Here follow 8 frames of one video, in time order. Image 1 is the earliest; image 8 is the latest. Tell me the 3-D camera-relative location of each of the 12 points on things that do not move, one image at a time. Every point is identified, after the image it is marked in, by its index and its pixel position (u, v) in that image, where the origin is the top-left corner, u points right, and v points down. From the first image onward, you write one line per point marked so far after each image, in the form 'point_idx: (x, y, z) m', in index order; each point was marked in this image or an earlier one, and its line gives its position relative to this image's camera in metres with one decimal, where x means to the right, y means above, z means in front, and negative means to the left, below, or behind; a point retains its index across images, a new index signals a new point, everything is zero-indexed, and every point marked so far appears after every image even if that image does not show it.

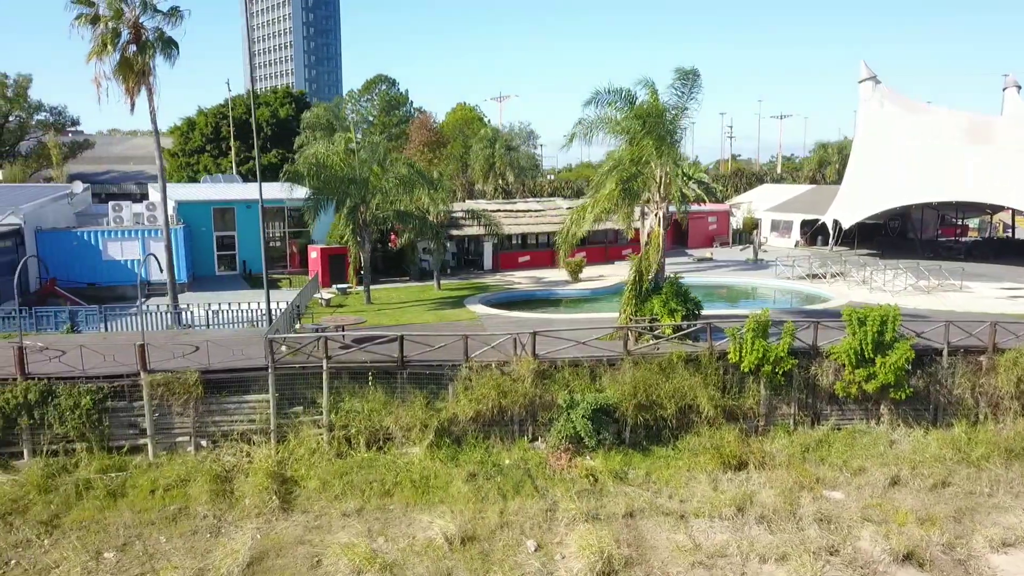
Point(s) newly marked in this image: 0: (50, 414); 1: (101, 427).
0: (-8.7, -2.4, +15.2) m
1: (-7.9, -2.7, +15.4) m
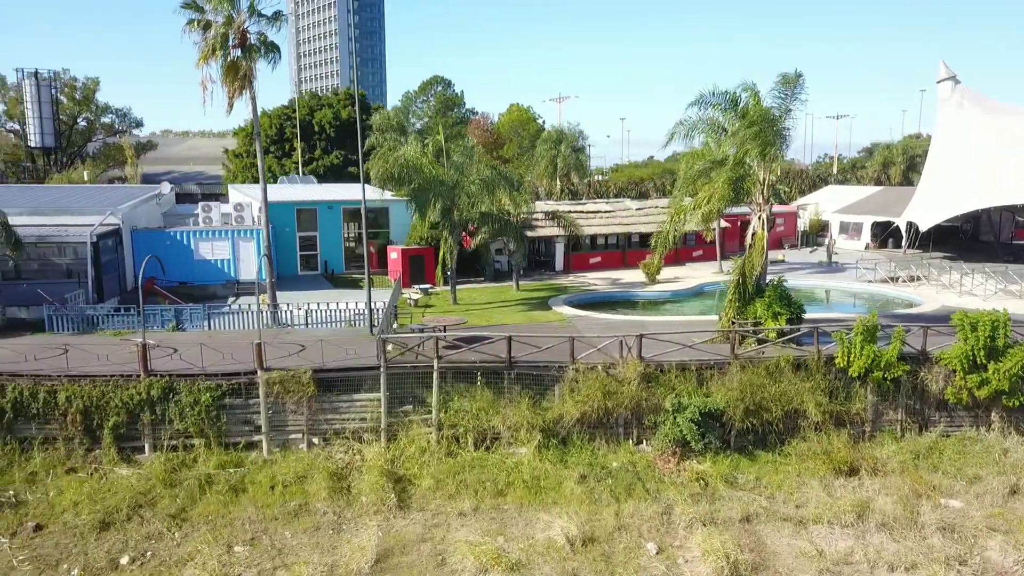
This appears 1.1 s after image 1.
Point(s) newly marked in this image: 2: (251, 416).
0: (-6.6, -2.3, +15.6) m
1: (-5.8, -2.7, +15.8) m
2: (-5.2, -2.5, +16.0) m
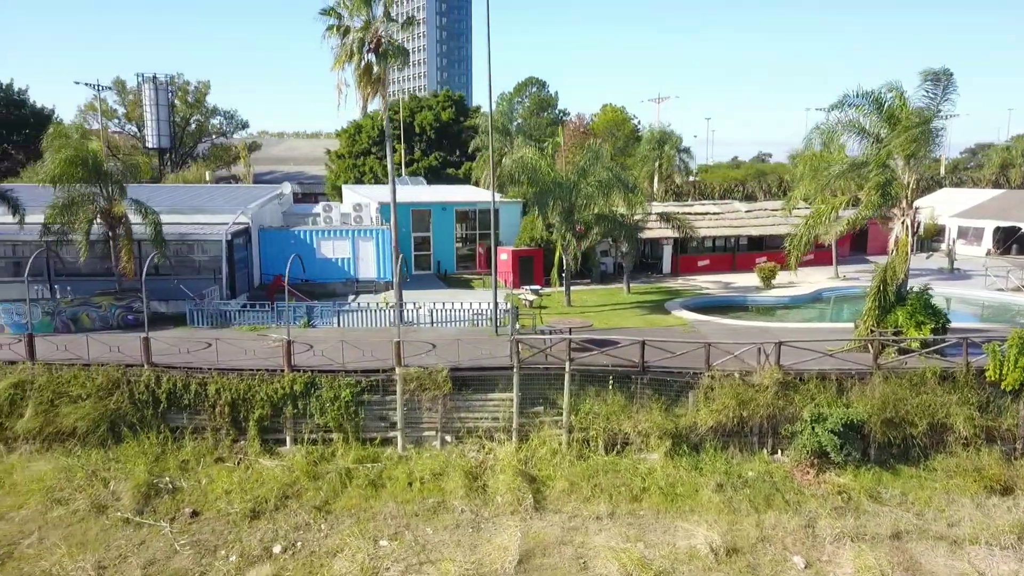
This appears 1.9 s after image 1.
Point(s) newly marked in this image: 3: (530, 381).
0: (-4.0, -2.3, +16.1) m
1: (-3.1, -2.6, +16.2) m
2: (-2.5, -2.5, +16.3) m
3: (+0.4, -1.9, +16.1) m
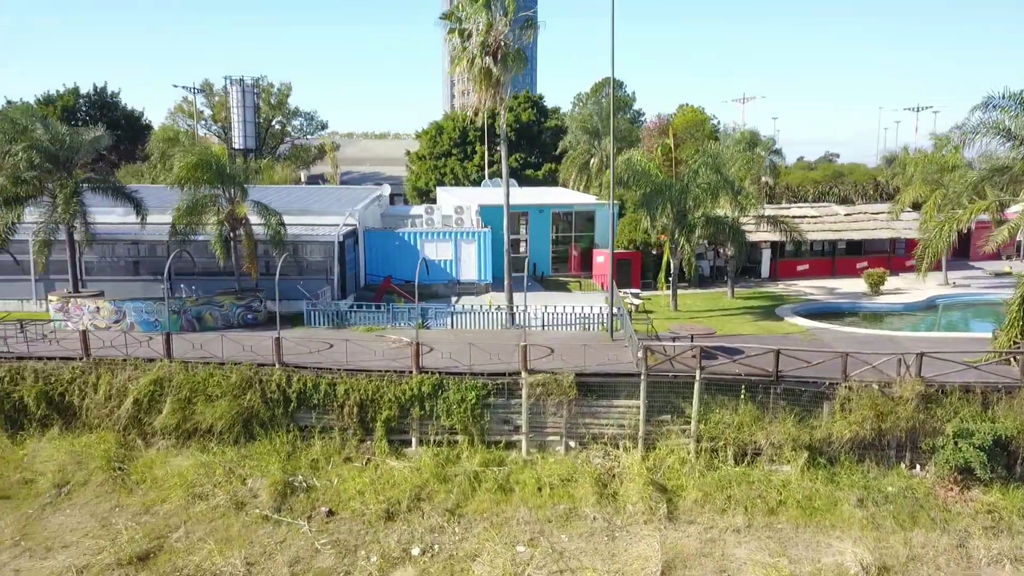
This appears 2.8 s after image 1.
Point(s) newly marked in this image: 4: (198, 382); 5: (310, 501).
0: (-1.5, -2.4, +16.2) m
1: (-0.6, -2.7, +16.2) m
2: (0.0, -2.6, +16.3) m
3: (+2.9, -2.0, +15.9) m
4: (-6.4, -1.9, +16.4) m
5: (-3.7, -3.9, +14.9) m
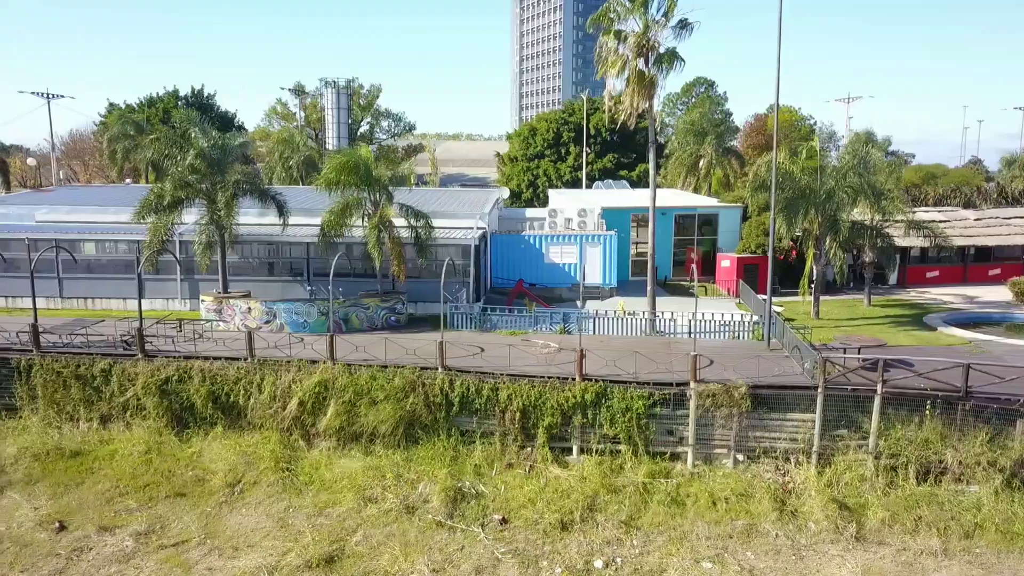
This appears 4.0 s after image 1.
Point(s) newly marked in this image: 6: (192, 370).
0: (+1.8, -2.5, +15.9) m
1: (+2.7, -2.8, +15.9) m
2: (+3.3, -2.7, +15.9) m
3: (+6.1, -2.2, +15.3) m
4: (-3.1, -2.0, +16.5) m
5: (-0.6, -4.0, +14.8) m
6: (-6.8, -1.8, +17.2) m
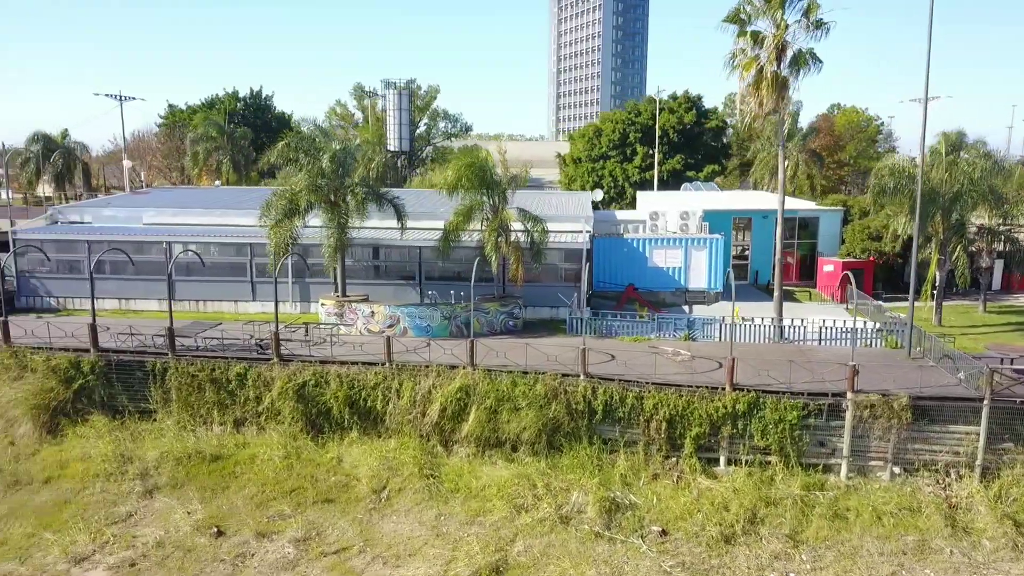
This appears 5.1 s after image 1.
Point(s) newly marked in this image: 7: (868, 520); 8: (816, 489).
0: (+4.7, -2.6, +15.5) m
1: (+5.5, -3.0, +15.5) m
2: (+6.1, -2.9, +15.5) m
3: (+9.0, -2.3, +14.8) m
4: (-0.2, -2.1, +16.3) m
5: (+2.3, -4.2, +14.5) m
6: (-3.9, -1.9, +17.2) m
7: (+6.3, -4.1, +14.3) m
8: (+5.7, -3.8, +15.2) m
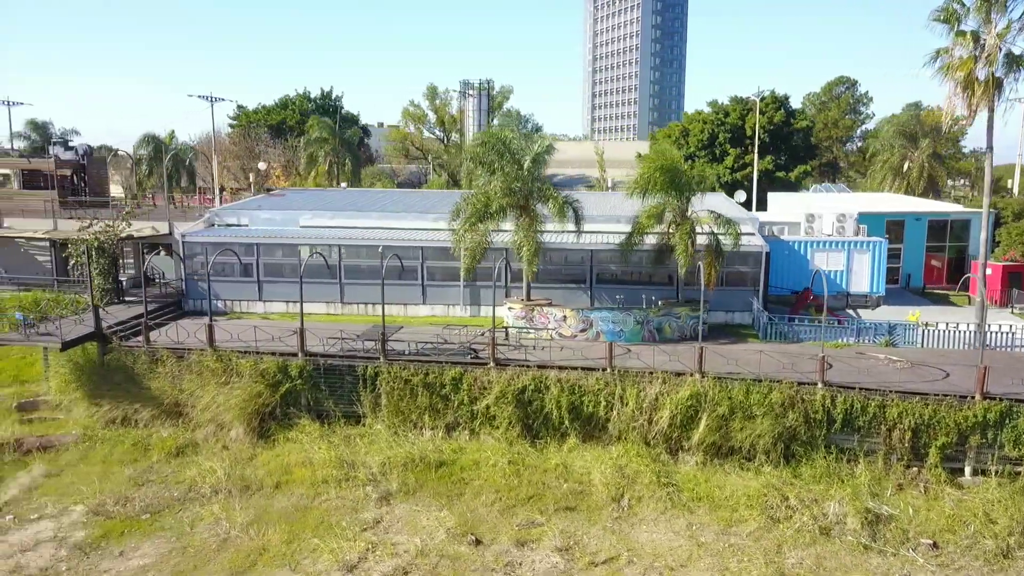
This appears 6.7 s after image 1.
0: (+9.3, -2.8, +15.1) m
1: (+10.2, -3.1, +15.1) m
2: (+10.8, -3.0, +15.1) m
3: (+13.6, -2.5, +14.3) m
4: (+4.5, -2.2, +16.1) m
5: (+6.9, -4.3, +14.2) m
6: (+0.8, -2.0, +17.0) m
7: (+10.9, -4.3, +13.9) m
8: (+10.4, -3.9, +14.8) m
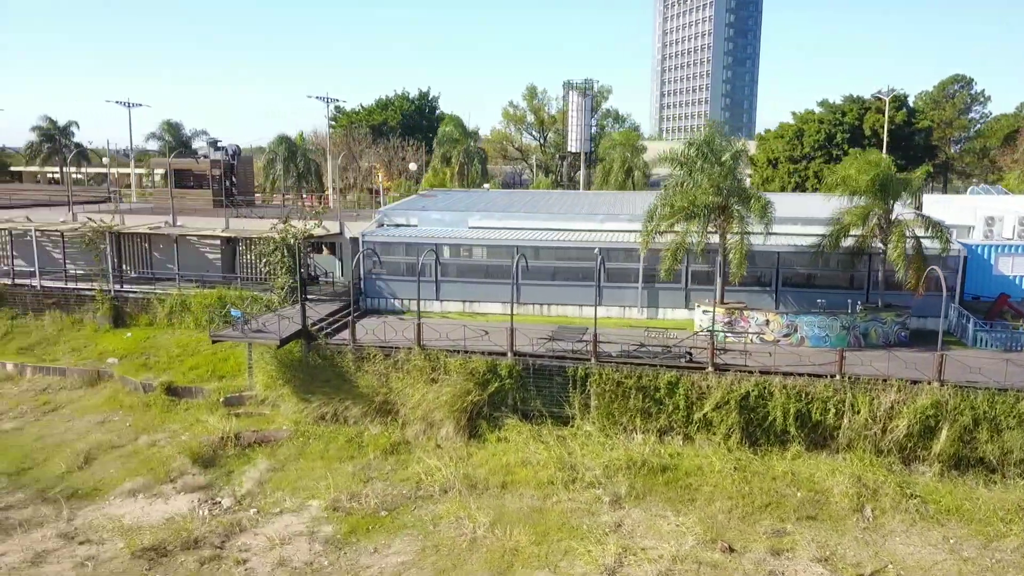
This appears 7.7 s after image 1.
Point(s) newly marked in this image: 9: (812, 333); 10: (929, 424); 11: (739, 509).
0: (+13.8, -2.9, +14.3) m
1: (+14.6, -3.3, +14.2) m
2: (+15.2, -3.2, +14.1) m
3: (+18.0, -2.7, +13.2) m
4: (+9.0, -2.3, +15.5) m
5: (+11.3, -4.4, +13.5) m
6: (+5.4, -2.0, +16.7) m
7: (+15.2, -4.4, +12.9) m
8: (+14.8, -4.1, +13.9) m
9: (+7.0, -1.1, +19.0) m
10: (+8.1, -2.7, +15.7) m
11: (+4.3, -4.2, +15.2) m
